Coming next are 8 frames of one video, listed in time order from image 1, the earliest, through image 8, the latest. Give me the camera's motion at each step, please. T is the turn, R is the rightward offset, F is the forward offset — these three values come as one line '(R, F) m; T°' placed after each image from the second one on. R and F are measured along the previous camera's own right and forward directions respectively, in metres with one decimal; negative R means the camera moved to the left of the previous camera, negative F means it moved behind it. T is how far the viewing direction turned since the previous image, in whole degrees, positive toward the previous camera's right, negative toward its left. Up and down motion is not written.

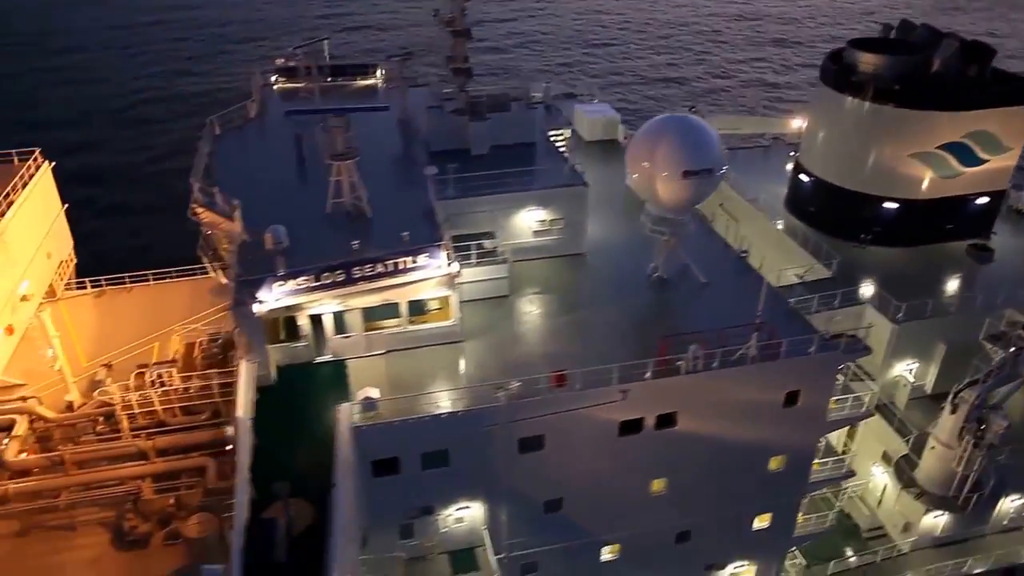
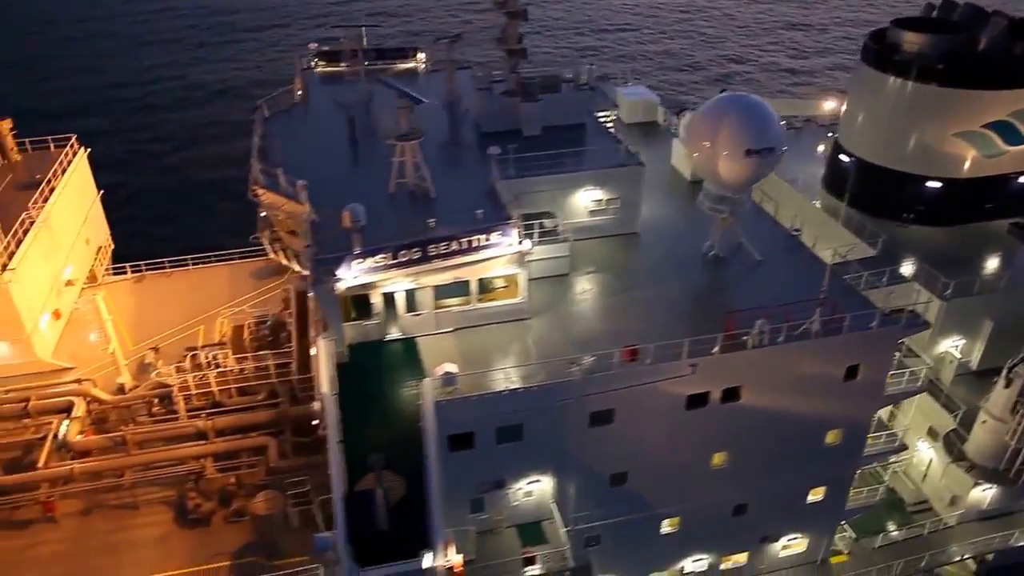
(-1.6, -0.3) m; 0°
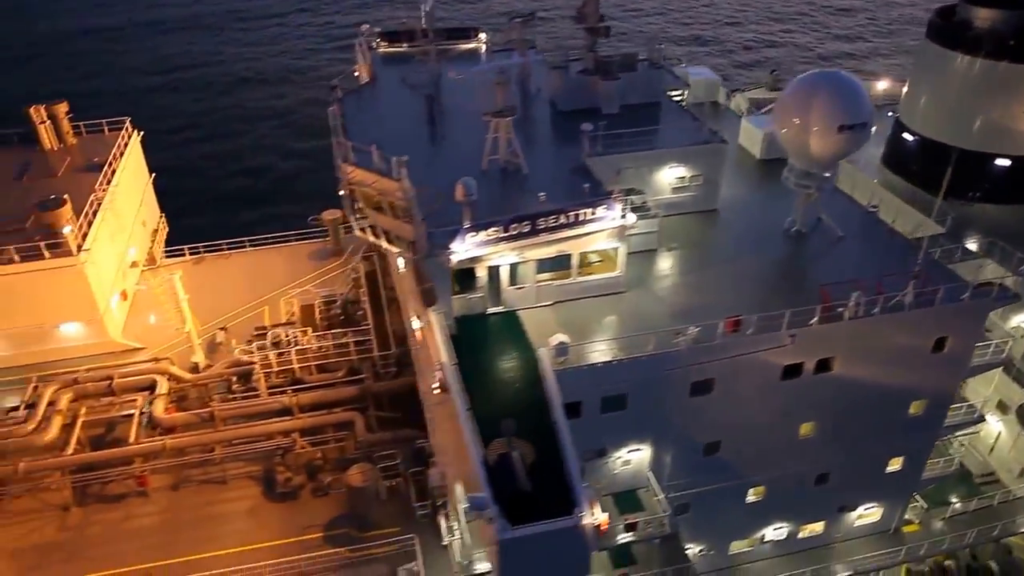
(-2.5, -0.4) m; 0°
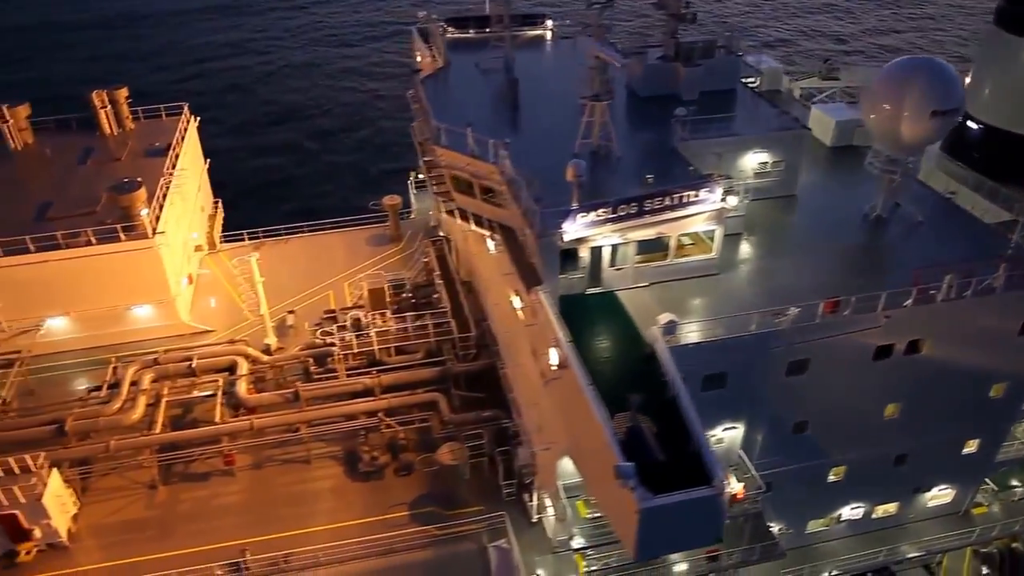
(-2.5, -0.3) m; 0°
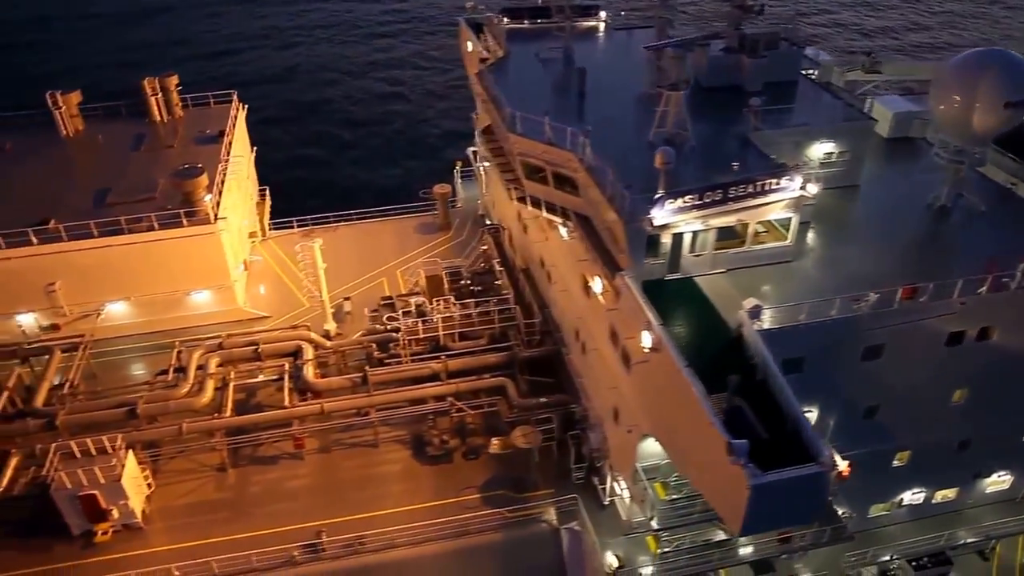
(-2.0, -0.3) m; 0°
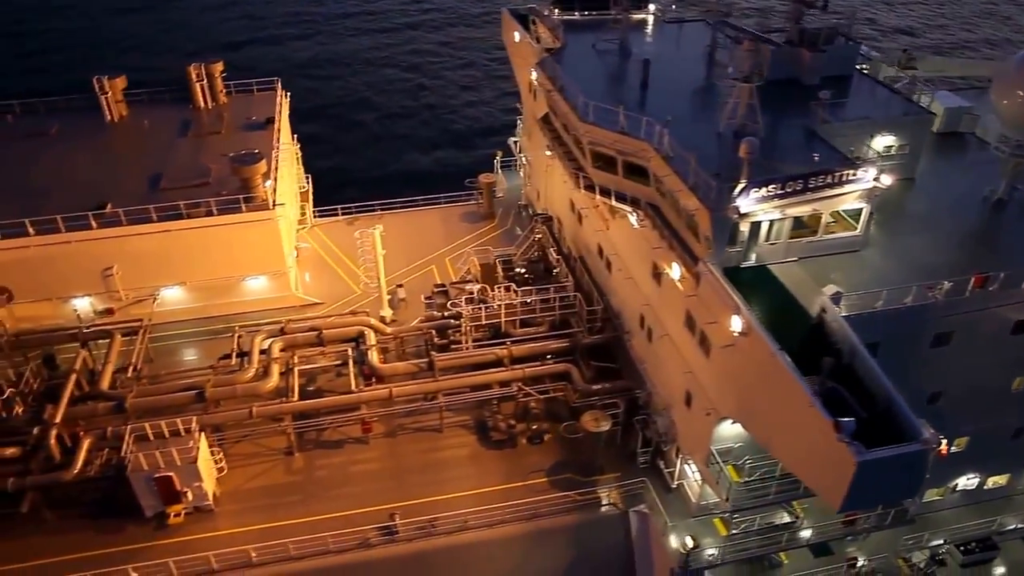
(-2.3, -0.3) m; +1°
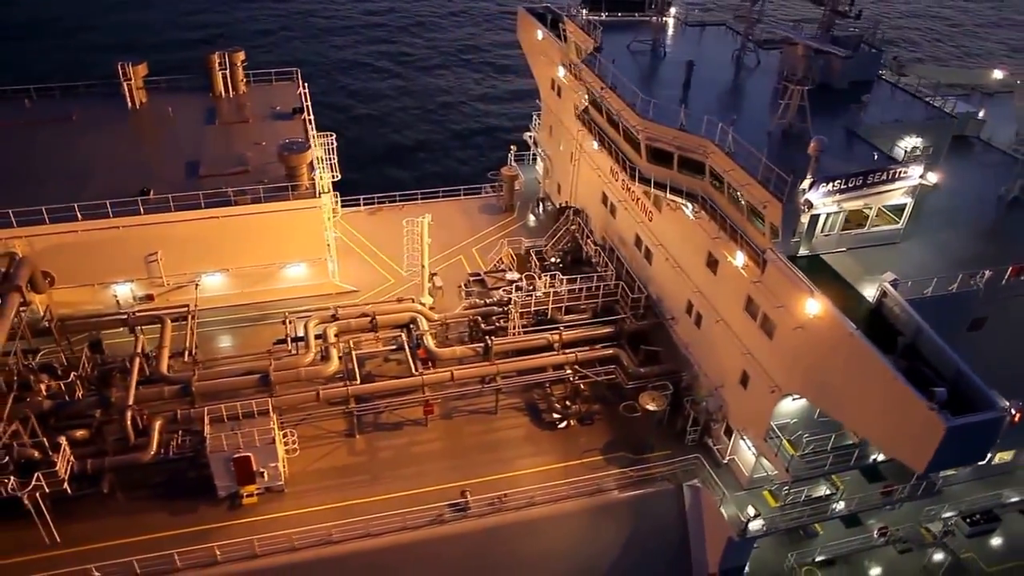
(-3.8, -0.9) m; +5°
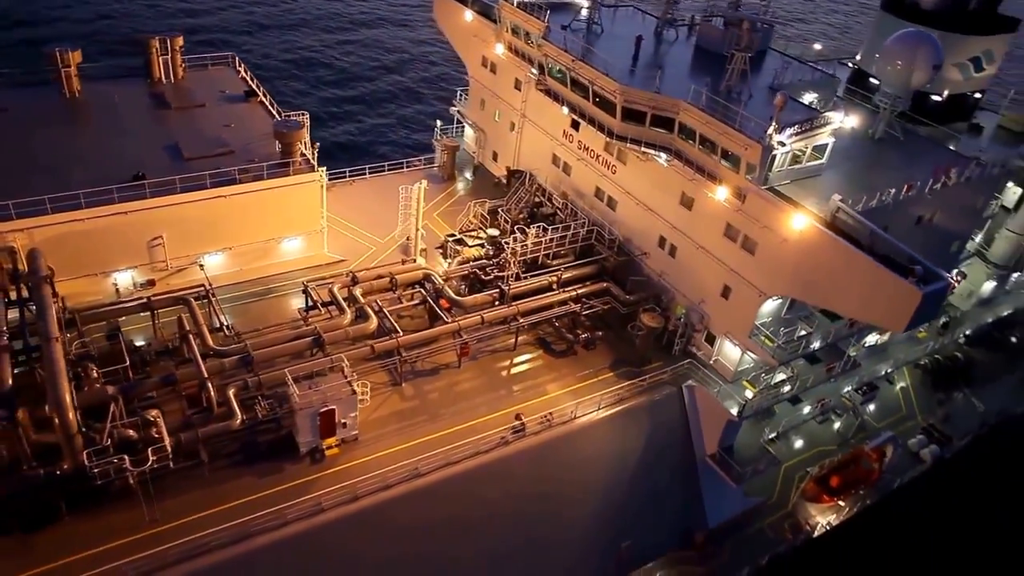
(-8.5, -2.3) m; +16°
